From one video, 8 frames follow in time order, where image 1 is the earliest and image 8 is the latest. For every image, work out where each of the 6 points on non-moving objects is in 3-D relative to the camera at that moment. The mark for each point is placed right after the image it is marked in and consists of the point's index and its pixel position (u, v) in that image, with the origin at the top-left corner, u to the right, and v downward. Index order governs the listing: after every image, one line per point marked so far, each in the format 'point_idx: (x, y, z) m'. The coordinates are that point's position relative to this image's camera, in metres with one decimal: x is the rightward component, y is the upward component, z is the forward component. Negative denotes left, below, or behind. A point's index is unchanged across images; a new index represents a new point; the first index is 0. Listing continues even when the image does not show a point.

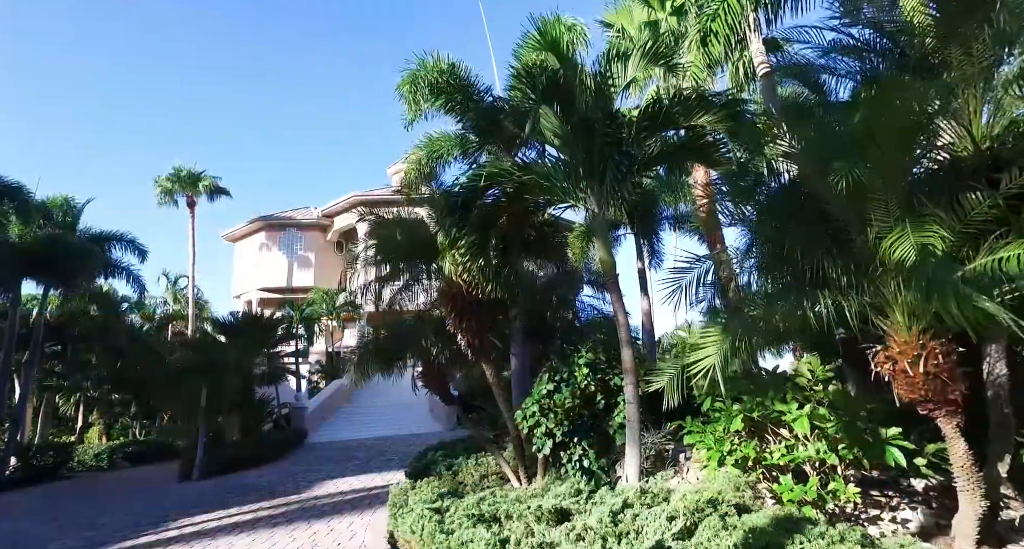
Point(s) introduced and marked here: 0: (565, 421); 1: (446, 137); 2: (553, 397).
0: (+0.7, -1.9, +7.0) m
1: (-1.7, +3.4, +13.6) m
2: (+0.5, -1.6, +7.1) m
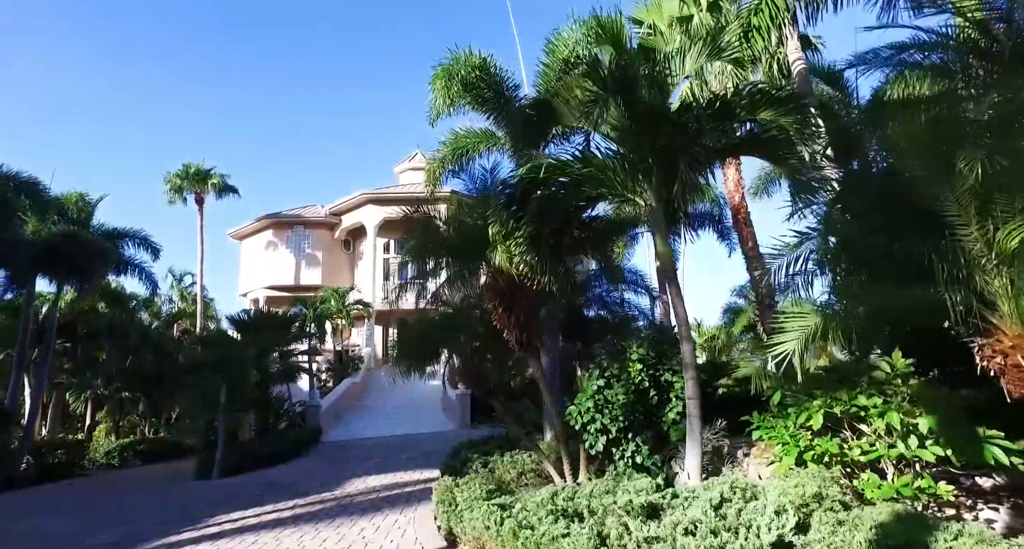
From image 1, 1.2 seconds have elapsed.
0: (+1.4, -1.8, +6.9) m
1: (-1.0, +3.4, +13.5) m
2: (+1.2, -1.5, +7.0) m
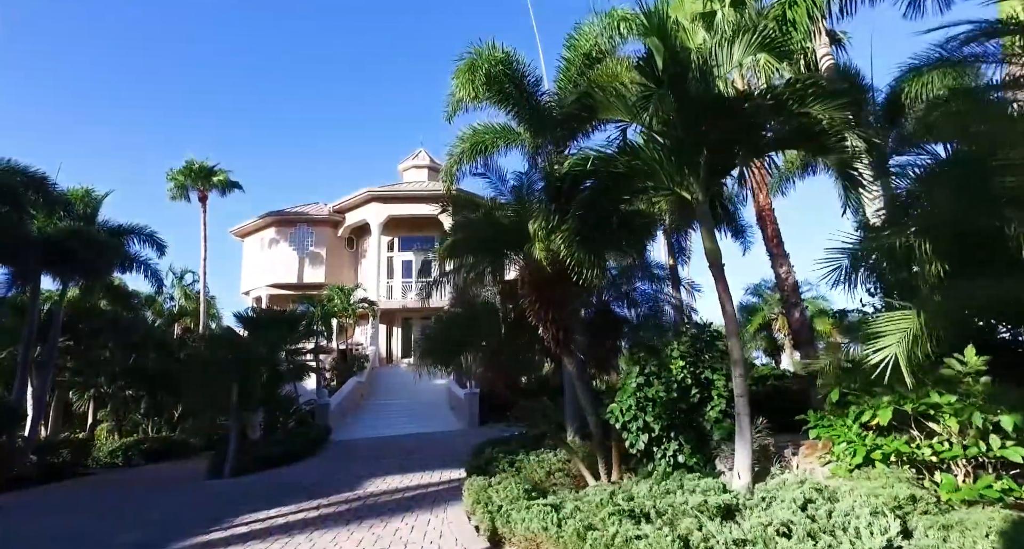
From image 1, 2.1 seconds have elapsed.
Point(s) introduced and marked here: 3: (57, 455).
0: (+1.9, -1.7, +6.8) m
1: (-0.6, +3.5, +13.4) m
2: (+1.7, -1.5, +6.9) m
3: (-15.8, -6.3, +19.2) m
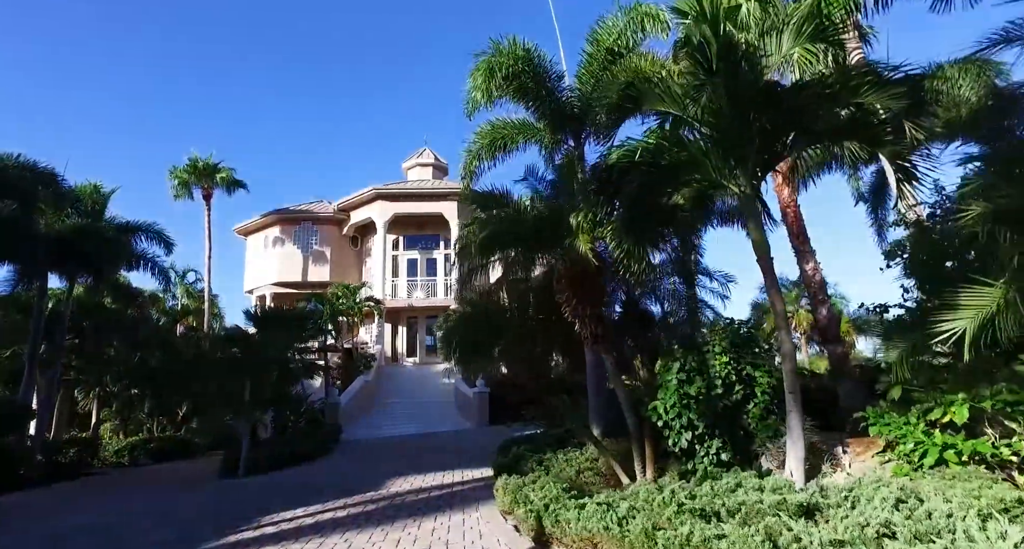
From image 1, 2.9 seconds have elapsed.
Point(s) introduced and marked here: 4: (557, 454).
0: (+2.4, -1.7, +6.6) m
1: (-0.1, +3.6, +13.2) m
2: (+2.2, -1.4, +6.7) m
3: (-15.4, -6.2, +19.0) m
4: (+0.8, -3.2, +9.8) m
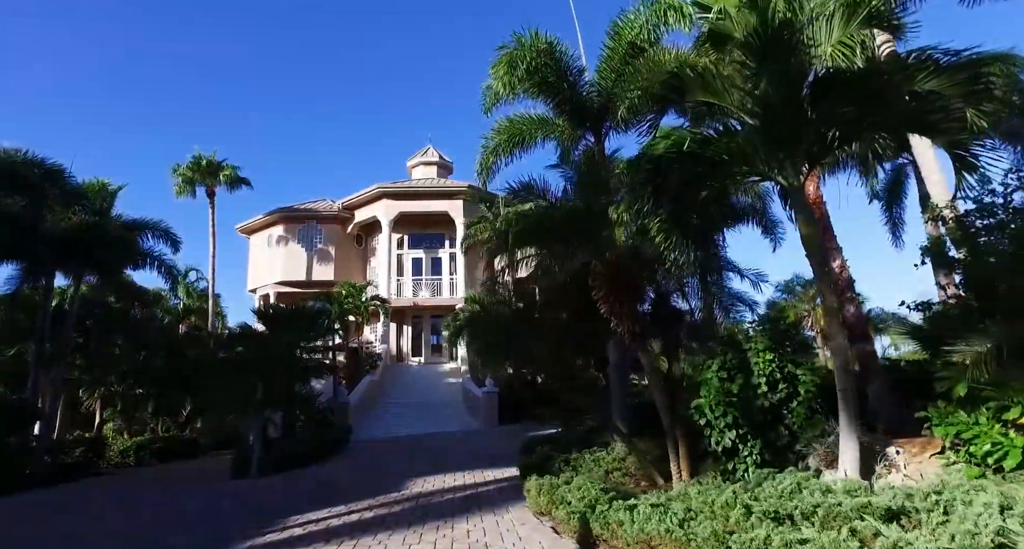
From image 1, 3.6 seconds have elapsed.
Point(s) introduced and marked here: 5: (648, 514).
0: (+2.8, -1.6, +6.5) m
1: (+0.3, +3.6, +13.1) m
2: (+2.6, -1.3, +6.6) m
3: (-15.0, -6.1, +18.7) m
4: (+1.2, -3.1, +9.6) m
5: (+1.2, -2.2, +5.0) m
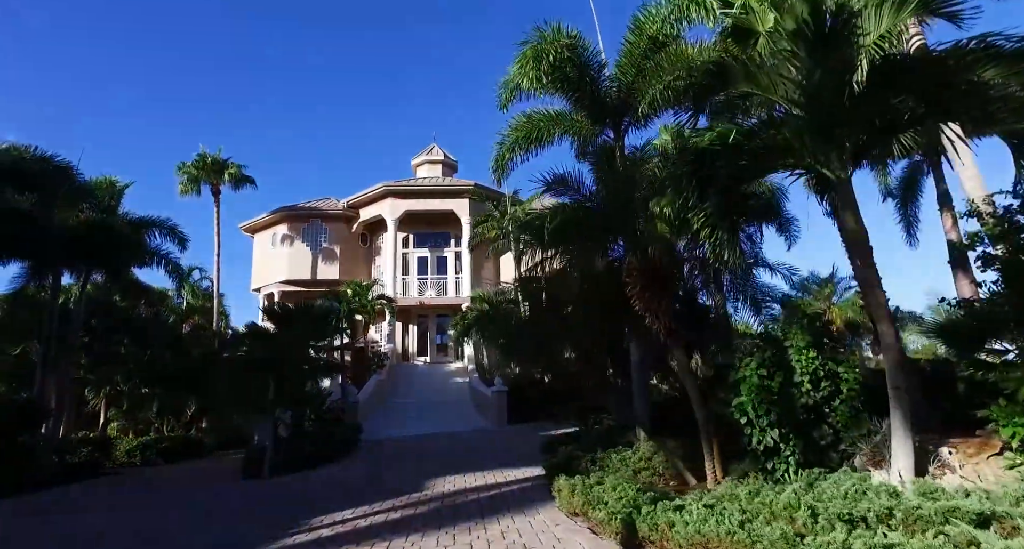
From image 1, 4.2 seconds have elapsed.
0: (+3.2, -1.6, +6.3) m
1: (+0.8, +3.7, +12.9) m
2: (+3.1, -1.3, +6.4) m
3: (-14.6, -6.1, +18.6) m
4: (+1.7, -3.0, +9.4) m
5: (+1.6, -2.1, +4.8) m
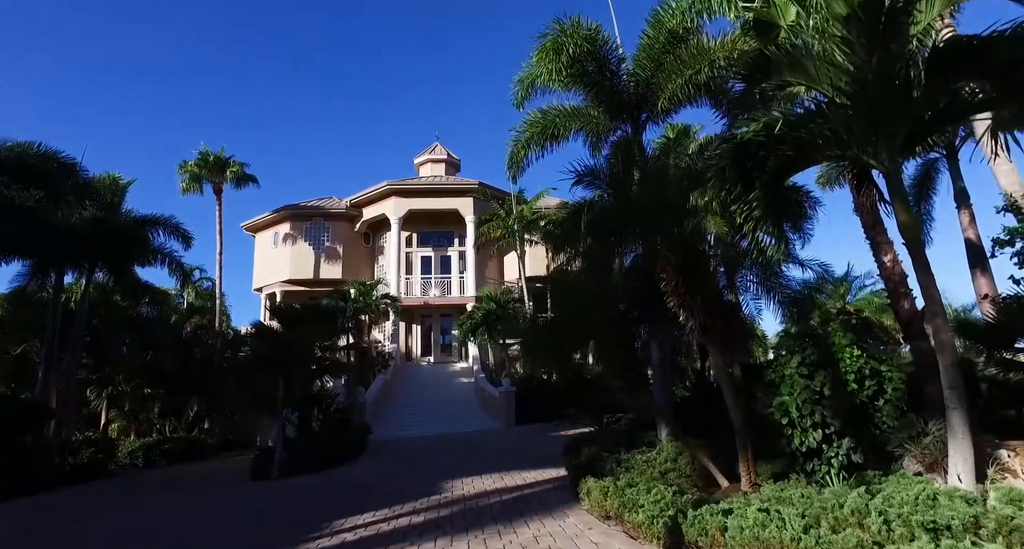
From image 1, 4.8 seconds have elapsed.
0: (+3.6, -1.5, +6.1) m
1: (+1.1, +3.7, +12.7) m
2: (+3.4, -1.2, +6.2) m
3: (-14.3, -6.0, +18.3) m
4: (+2.0, -3.0, +9.2) m
5: (+2.0, -2.0, +4.6) m
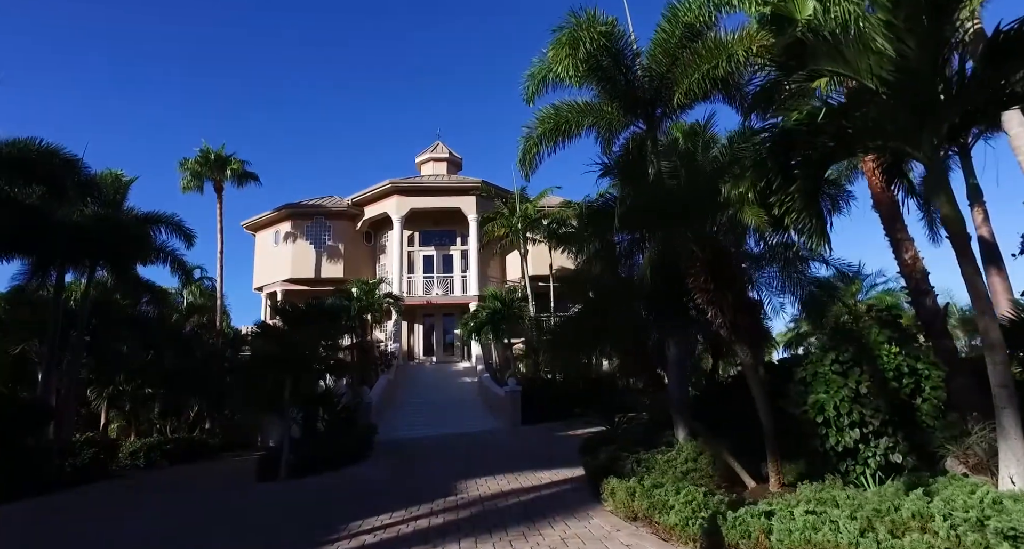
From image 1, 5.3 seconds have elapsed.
0: (+3.9, -1.5, +5.9) m
1: (+1.4, +3.8, +12.5) m
2: (+3.7, -1.2, +6.0) m
3: (-14.0, -6.0, +18.0) m
4: (+2.3, -2.9, +9.0) m
5: (+2.3, -2.0, +4.4) m
